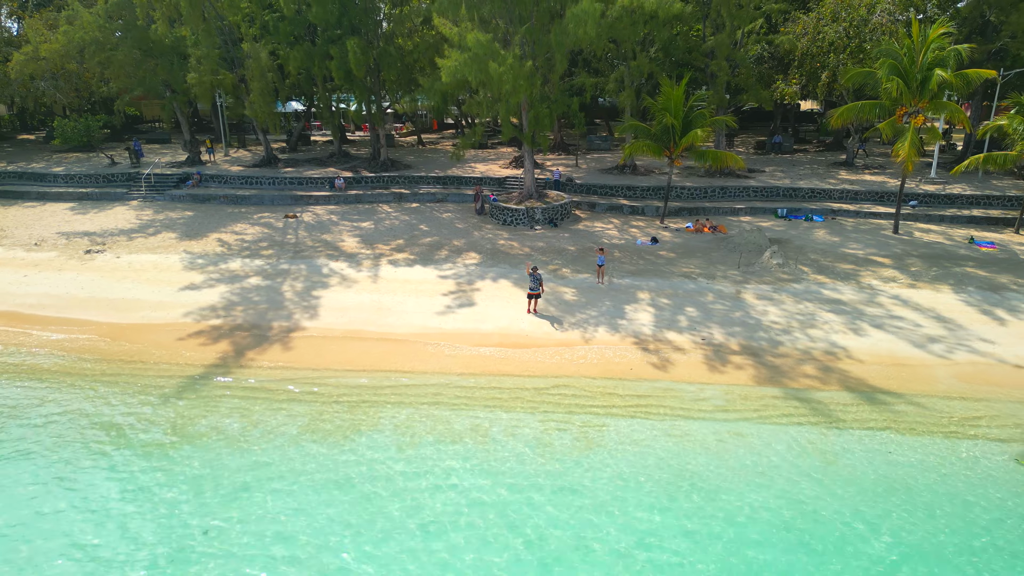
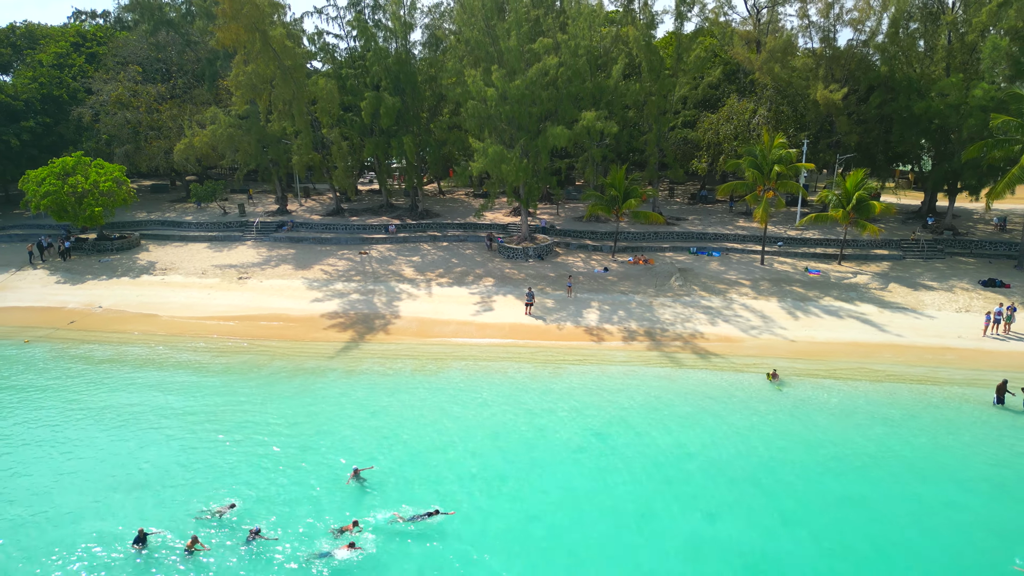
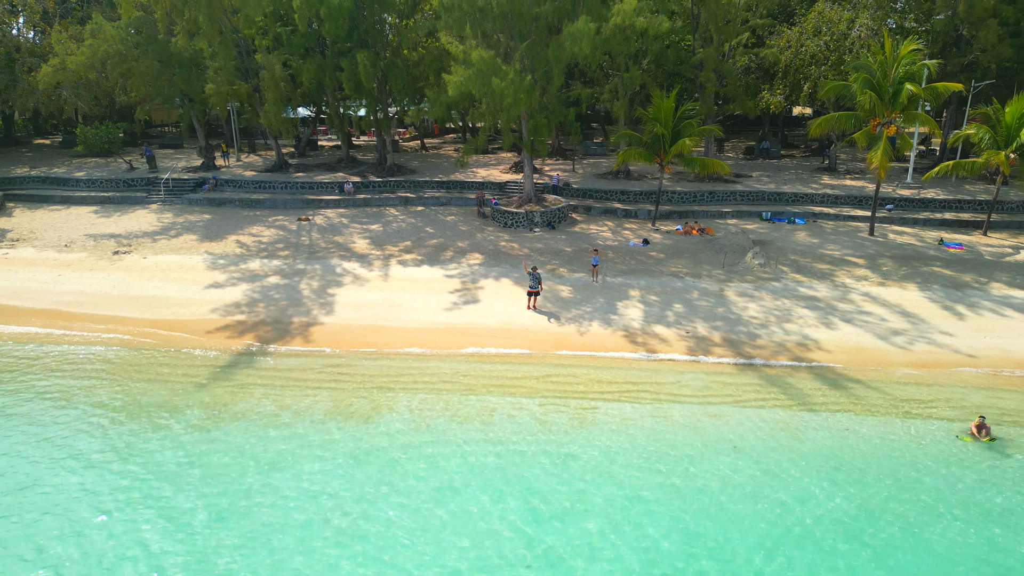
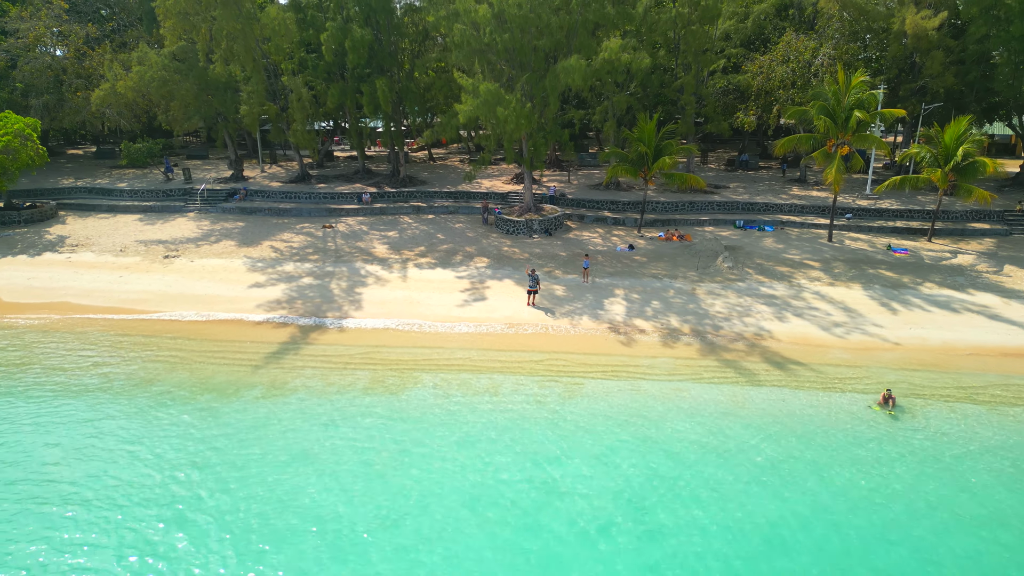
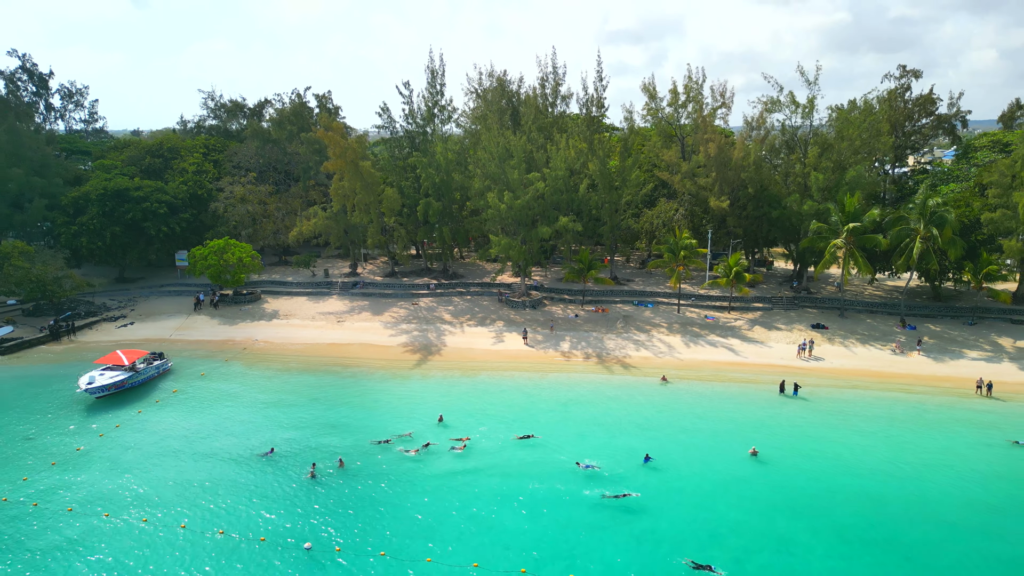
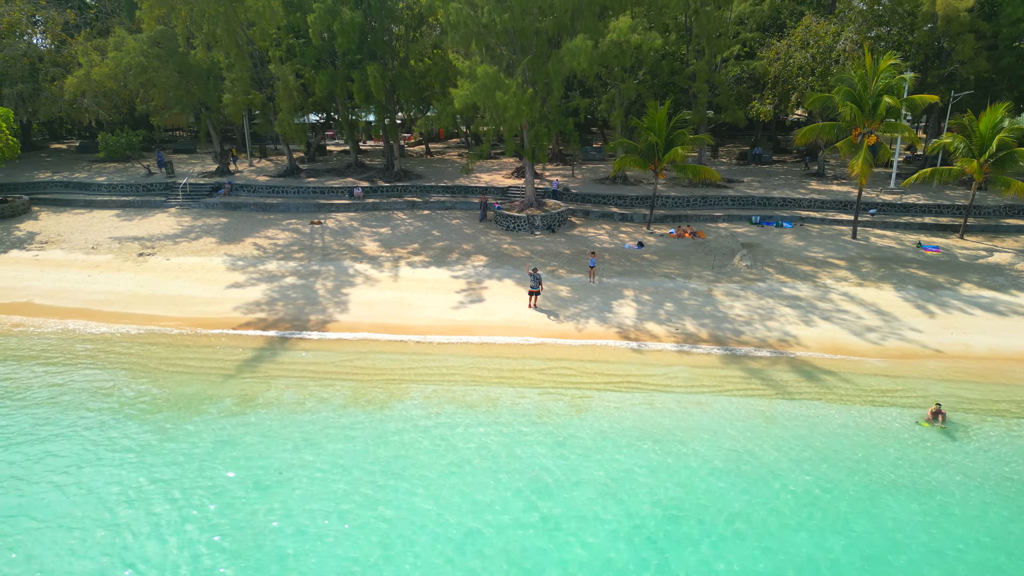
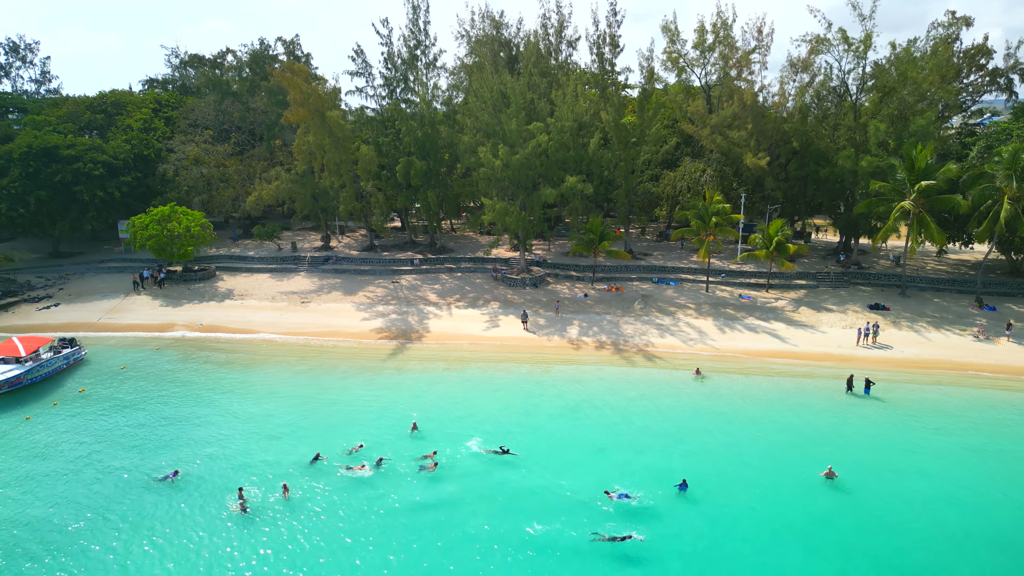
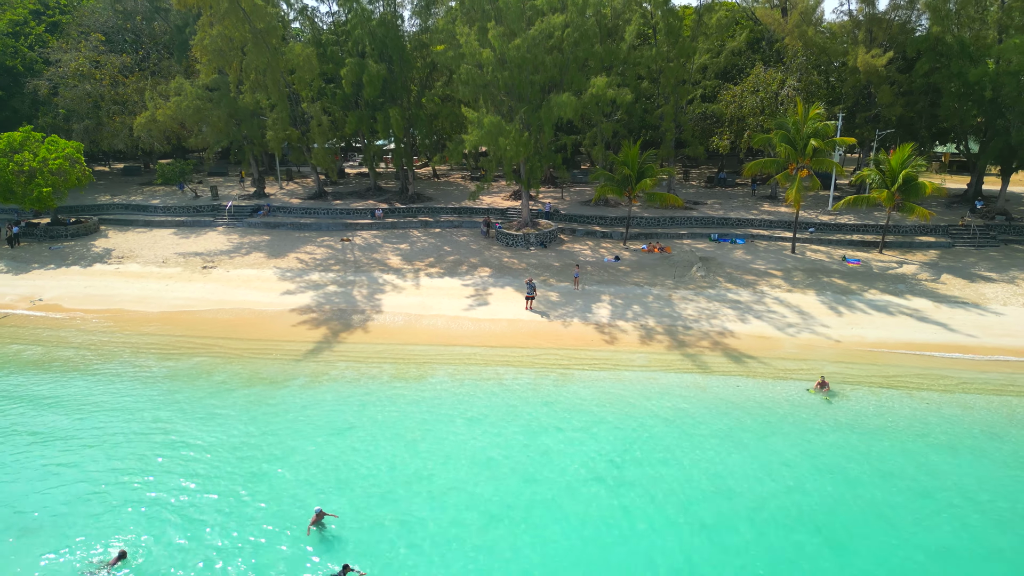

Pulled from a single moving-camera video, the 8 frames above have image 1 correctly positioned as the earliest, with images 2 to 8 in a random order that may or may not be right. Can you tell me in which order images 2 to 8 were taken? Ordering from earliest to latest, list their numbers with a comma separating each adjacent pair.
3, 6, 4, 8, 2, 7, 5
